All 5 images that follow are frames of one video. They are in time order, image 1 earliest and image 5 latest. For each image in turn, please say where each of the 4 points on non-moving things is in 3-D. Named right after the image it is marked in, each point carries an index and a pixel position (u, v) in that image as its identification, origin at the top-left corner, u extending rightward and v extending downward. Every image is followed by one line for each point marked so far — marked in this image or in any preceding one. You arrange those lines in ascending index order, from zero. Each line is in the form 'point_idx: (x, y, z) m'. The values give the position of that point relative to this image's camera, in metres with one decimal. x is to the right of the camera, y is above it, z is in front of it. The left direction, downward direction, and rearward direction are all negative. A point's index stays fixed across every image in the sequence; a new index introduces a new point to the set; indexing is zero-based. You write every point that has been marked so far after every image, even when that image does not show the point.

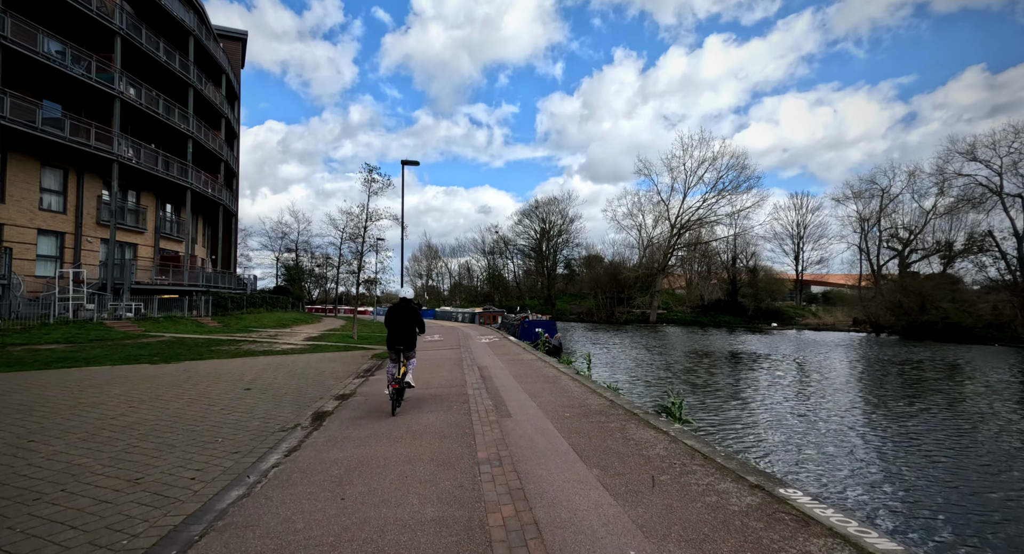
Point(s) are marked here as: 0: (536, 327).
0: (+0.9, -1.9, +18.6) m
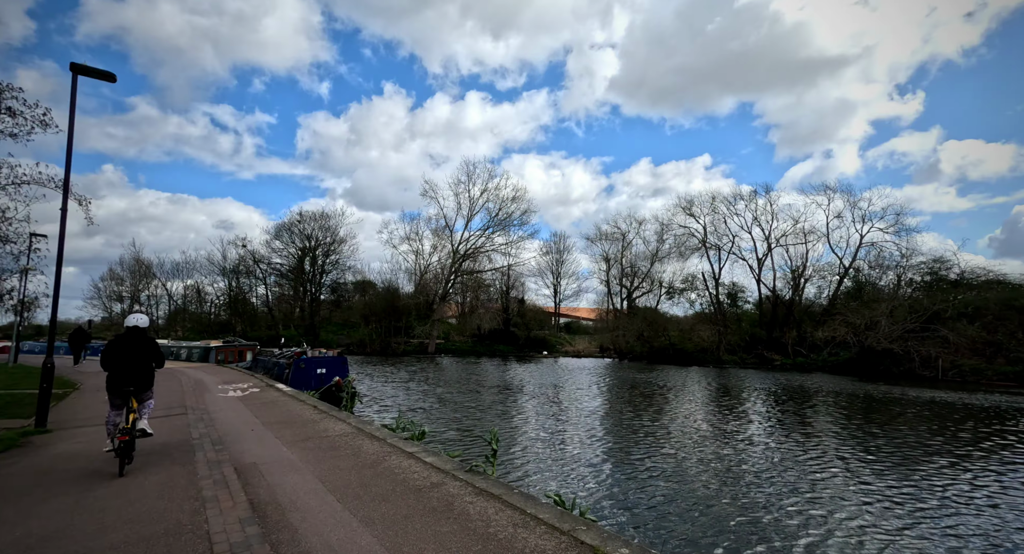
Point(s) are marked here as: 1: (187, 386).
0: (-5.1, -2.4, +13.1) m
1: (-9.2, -3.1, +14.5) m
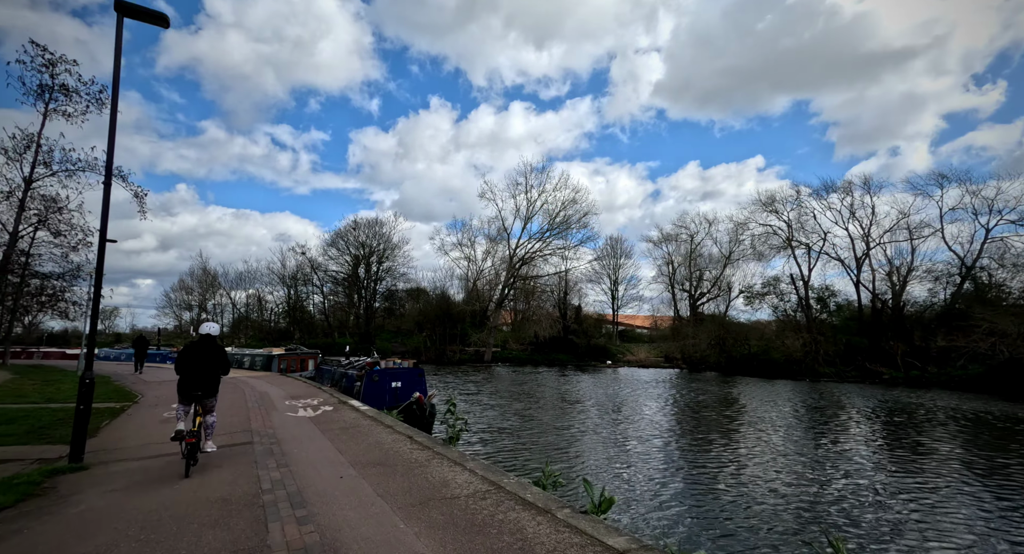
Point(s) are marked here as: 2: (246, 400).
0: (-2.8, -2.4, +11.5) m
1: (-6.7, -3.1, +13.2) m
2: (-6.8, -3.1, +13.0) m
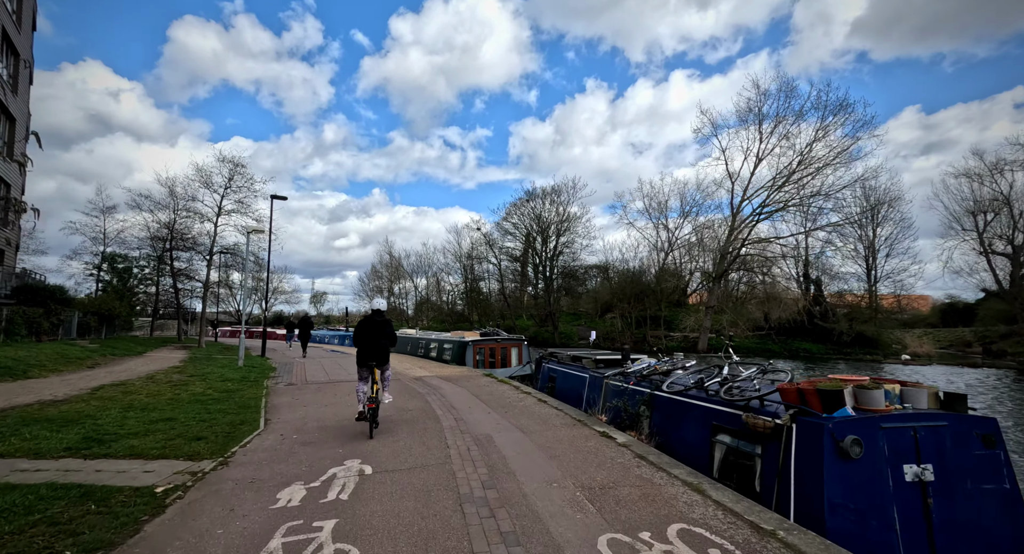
0: (+2.6, -1.2, +3.2) m
1: (-0.6, -2.0, +6.1) m
2: (-0.7, -2.0, +5.9) m
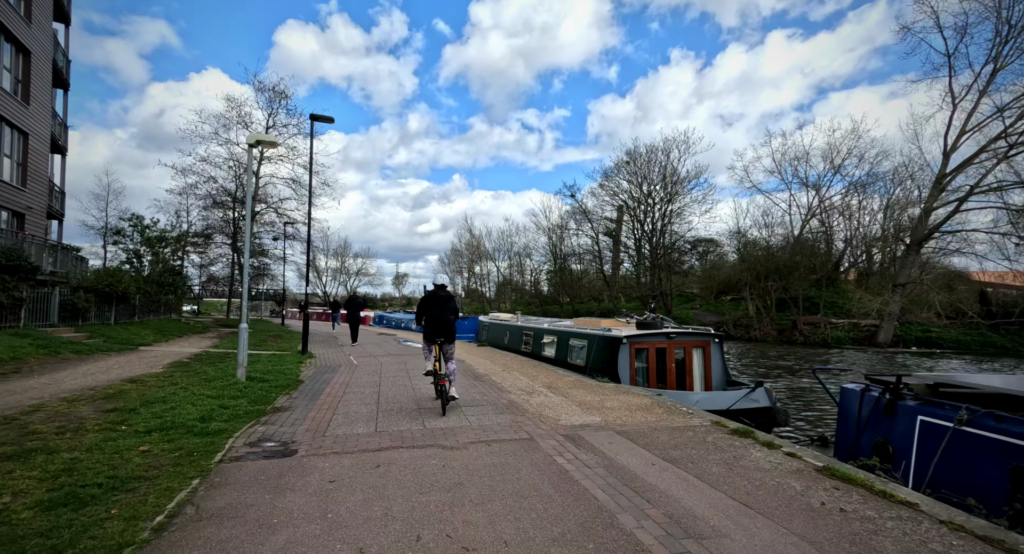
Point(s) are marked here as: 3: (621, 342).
0: (+4.1, -0.7, -4.6) m
1: (+1.3, -1.4, -1.3) m
2: (+1.2, -1.4, -1.5) m
3: (+2.1, -1.3, +10.2) m
